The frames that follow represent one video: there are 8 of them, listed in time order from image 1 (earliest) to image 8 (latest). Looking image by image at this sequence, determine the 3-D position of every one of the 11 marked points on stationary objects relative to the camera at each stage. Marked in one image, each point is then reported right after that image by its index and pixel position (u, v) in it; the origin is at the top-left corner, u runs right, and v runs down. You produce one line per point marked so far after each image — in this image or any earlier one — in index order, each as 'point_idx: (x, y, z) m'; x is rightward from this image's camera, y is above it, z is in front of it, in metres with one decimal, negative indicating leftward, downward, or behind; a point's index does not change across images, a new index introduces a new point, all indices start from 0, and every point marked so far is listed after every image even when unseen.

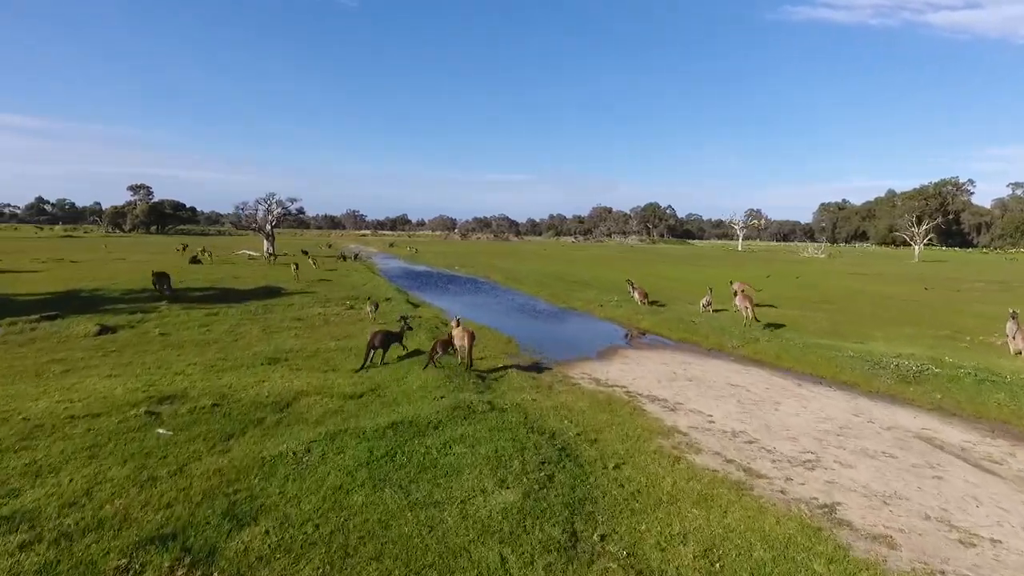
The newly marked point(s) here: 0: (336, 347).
0: (-5.4, -1.8, +19.2) m
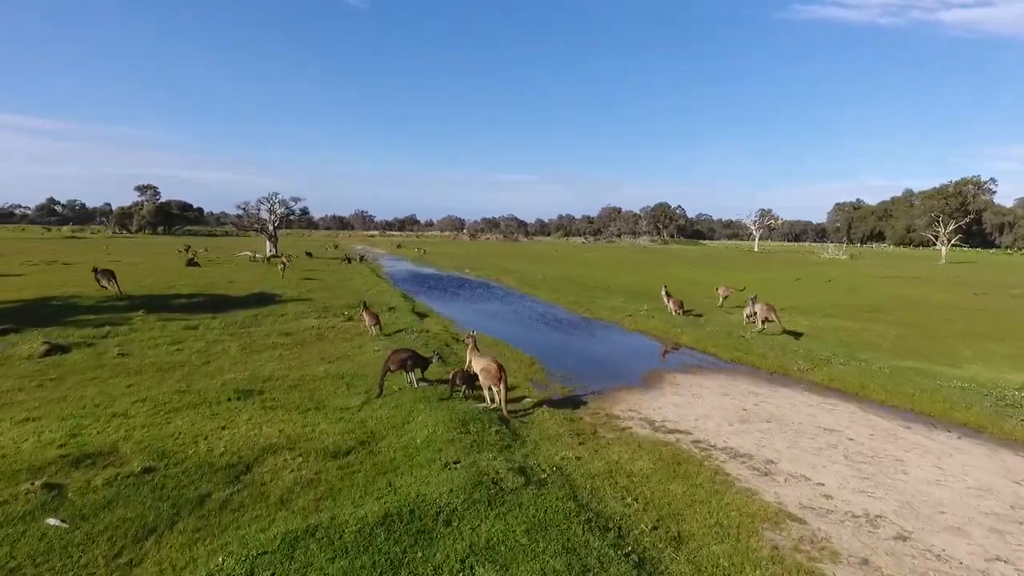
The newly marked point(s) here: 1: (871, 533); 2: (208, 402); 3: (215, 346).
0: (-4.7, -2.2, +15.9) m
1: (+4.5, -3.1, +8.0) m
2: (-6.2, -2.3, +13.0) m
3: (-9.1, -1.8, +19.4) m
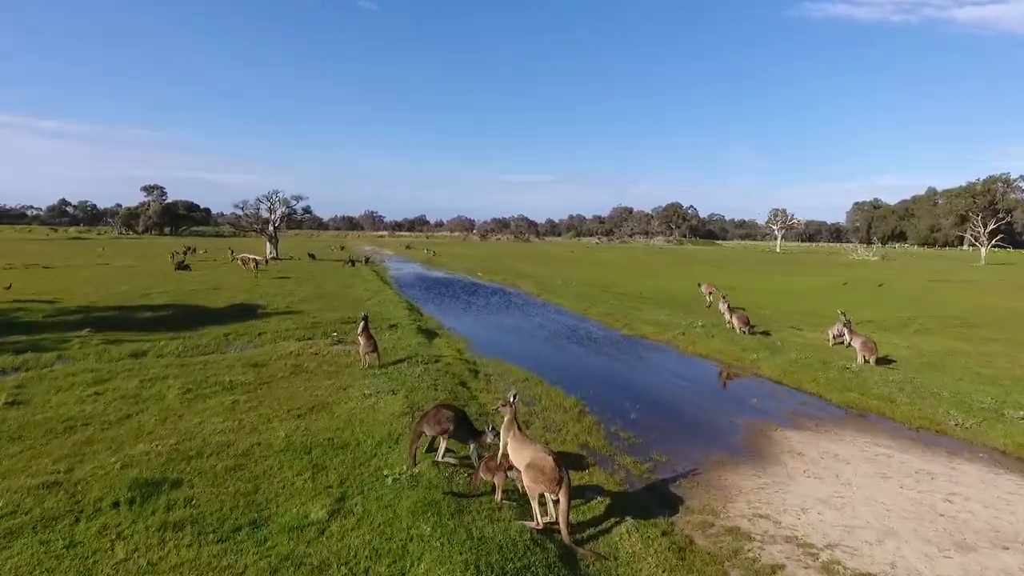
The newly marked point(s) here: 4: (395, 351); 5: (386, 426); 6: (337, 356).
0: (-3.9, -2.6, +10.8) m
1: (+5.2, -3.5, +2.7) m
2: (-5.4, -2.8, +7.9) m
3: (-8.2, -2.3, +14.4) m
4: (-3.5, -1.9, +18.9) m
5: (-2.3, -2.6, +11.6) m
6: (-5.1, -2.0, +18.2) m
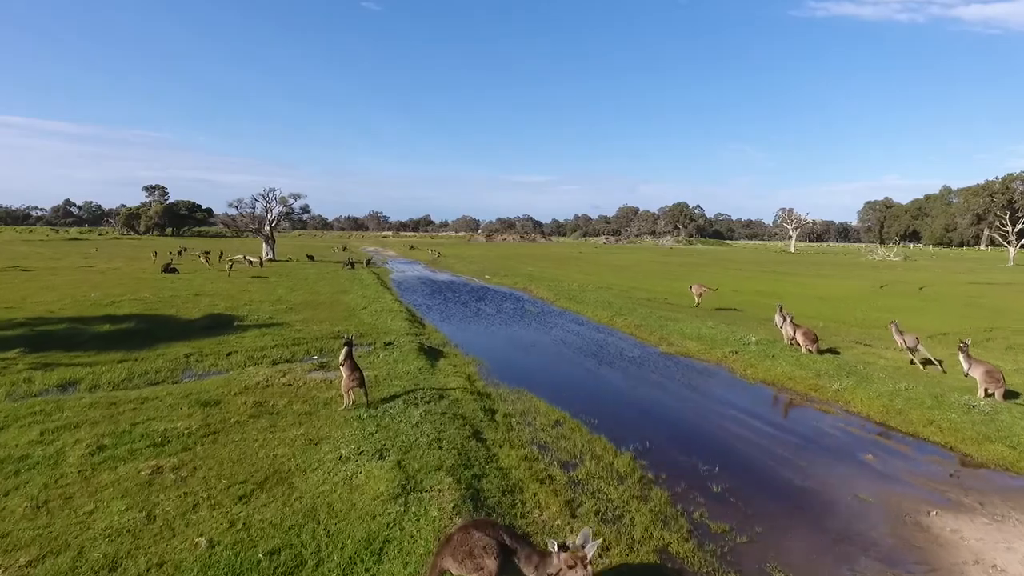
0: (-3.4, -2.9, +6.9) m
1: (+5.7, -3.8, -1.2) m
2: (-4.9, -3.1, +4.0) m
3: (-7.7, -2.6, +10.6) m
4: (-2.9, -2.2, +15.0) m
5: (-1.8, -2.9, +7.7) m
6: (-4.5, -2.3, +14.4) m
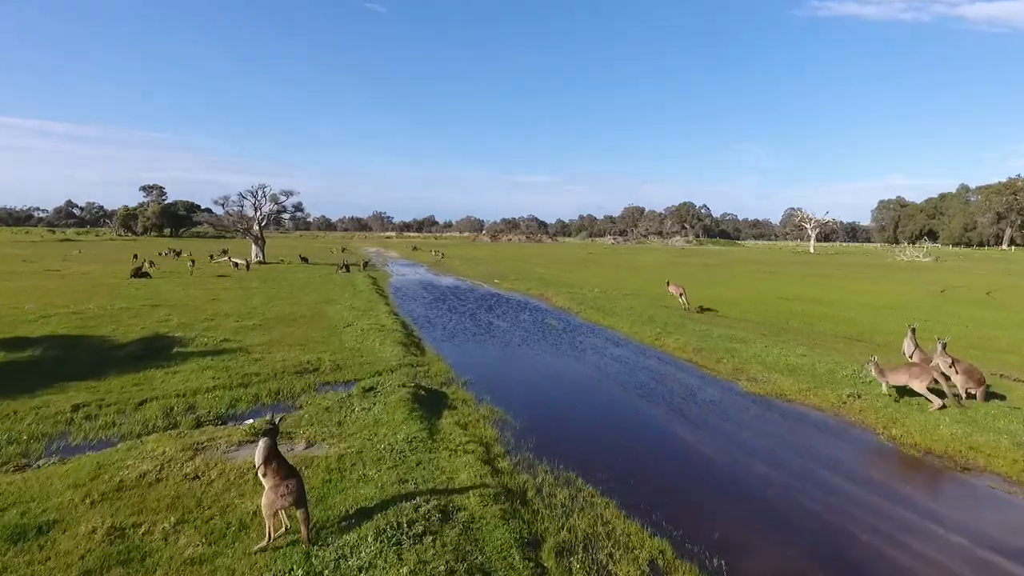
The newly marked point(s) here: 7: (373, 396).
0: (-2.7, -3.4, +1.0) m
1: (+6.3, -4.2, -7.1) m
2: (-4.3, -3.5, -1.8) m
3: (-7.0, -3.0, +4.7) m
4: (-2.2, -2.7, +9.1) m
5: (-1.1, -3.3, +1.8) m
6: (-3.8, -2.7, +8.5) m
7: (-2.9, -2.3, +13.3) m
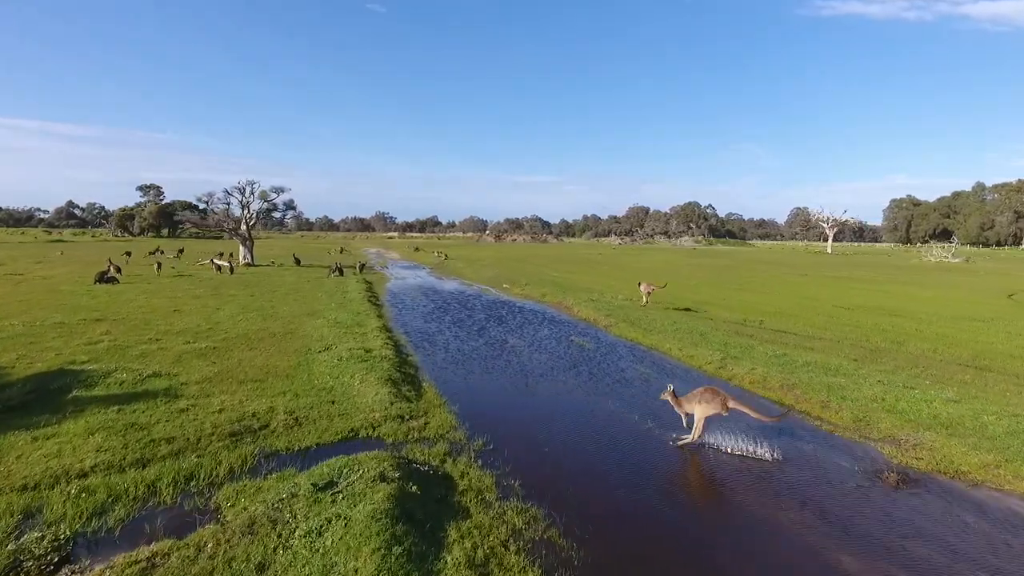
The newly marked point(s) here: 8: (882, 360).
0: (-2.1, -3.7, -4.2) m
1: (+6.9, -4.6, -12.4) m
2: (-3.7, -3.9, -7.1) m
3: (-6.4, -3.4, -0.5) m
4: (-1.6, -3.1, +3.8) m
5: (-0.5, -3.7, -3.5) m
6: (-3.2, -3.1, +3.2) m
7: (-2.3, -2.7, +8.0) m
8: (+11.2, -2.0, +18.9) m
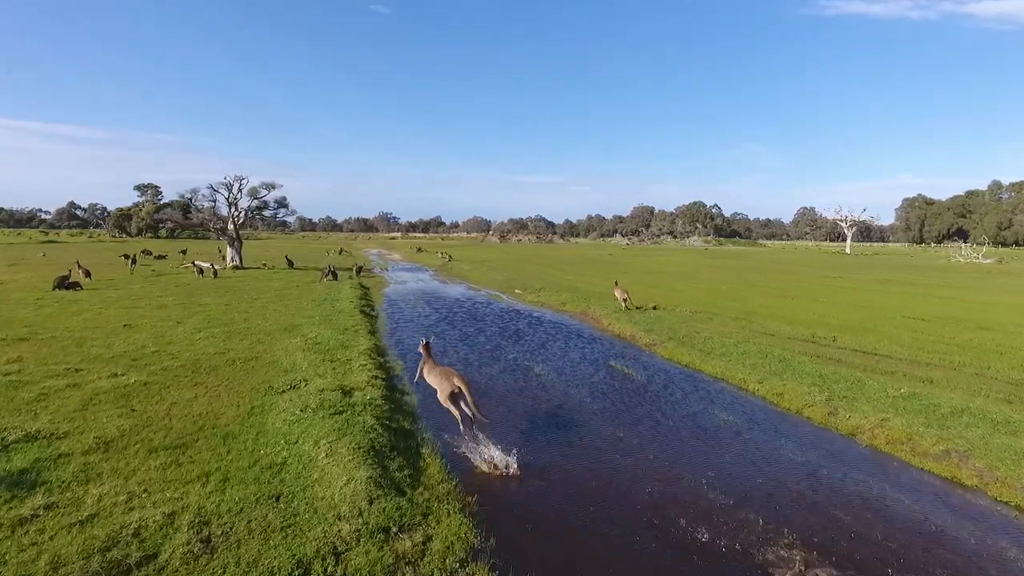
0: (-1.5, -4.1, -9.2) m
1: (+7.5, -5.0, -17.5) m
2: (-3.1, -4.3, -12.1) m
3: (-5.8, -3.8, -5.5) m
4: (-0.9, -3.4, -1.2) m
5: (+0.1, -4.0, -8.5) m
6: (-2.5, -3.5, -1.7) m
7: (-1.6, -3.0, +3.0) m
8: (+11.9, -2.4, +13.9) m
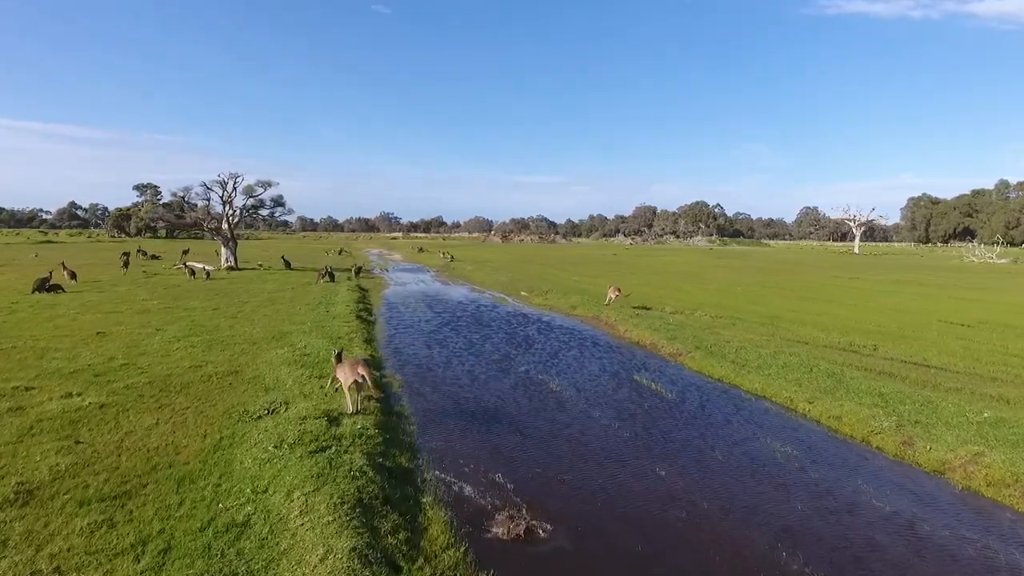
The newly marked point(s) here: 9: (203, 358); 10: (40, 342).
0: (-1.2, -4.2, -11.3) m
1: (+7.7, -5.1, -19.6) m
2: (-2.8, -4.4, -14.2) m
3: (-5.5, -3.9, -7.6) m
4: (-0.7, -3.6, -3.3) m
5: (+0.3, -4.2, -10.6) m
6: (-2.3, -3.6, -3.8) m
7: (-1.3, -3.2, +0.9) m
8: (+12.2, -2.5, +11.7) m
9: (-8.8, -1.9, +18.1) m
10: (-14.8, -1.6, +19.9) m
